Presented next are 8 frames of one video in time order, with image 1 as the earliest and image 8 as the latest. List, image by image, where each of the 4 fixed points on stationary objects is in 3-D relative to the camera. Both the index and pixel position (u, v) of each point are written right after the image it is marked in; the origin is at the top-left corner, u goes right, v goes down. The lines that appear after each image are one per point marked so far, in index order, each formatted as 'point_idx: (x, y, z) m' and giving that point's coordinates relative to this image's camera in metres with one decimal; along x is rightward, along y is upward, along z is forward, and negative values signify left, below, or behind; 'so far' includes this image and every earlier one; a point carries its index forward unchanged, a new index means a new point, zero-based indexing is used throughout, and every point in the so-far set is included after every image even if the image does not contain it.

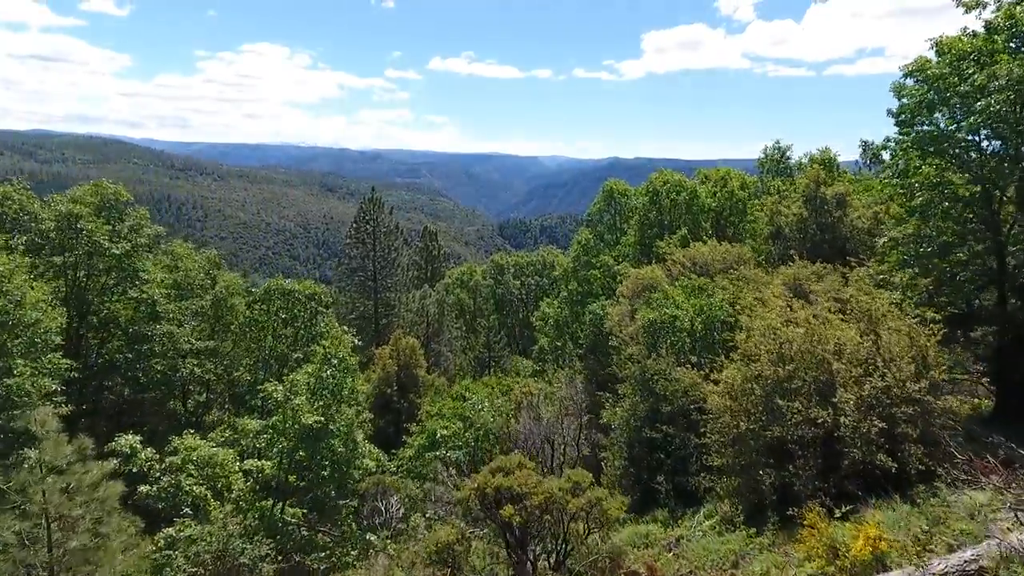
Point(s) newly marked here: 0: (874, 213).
0: (+10.9, +2.2, +18.4) m
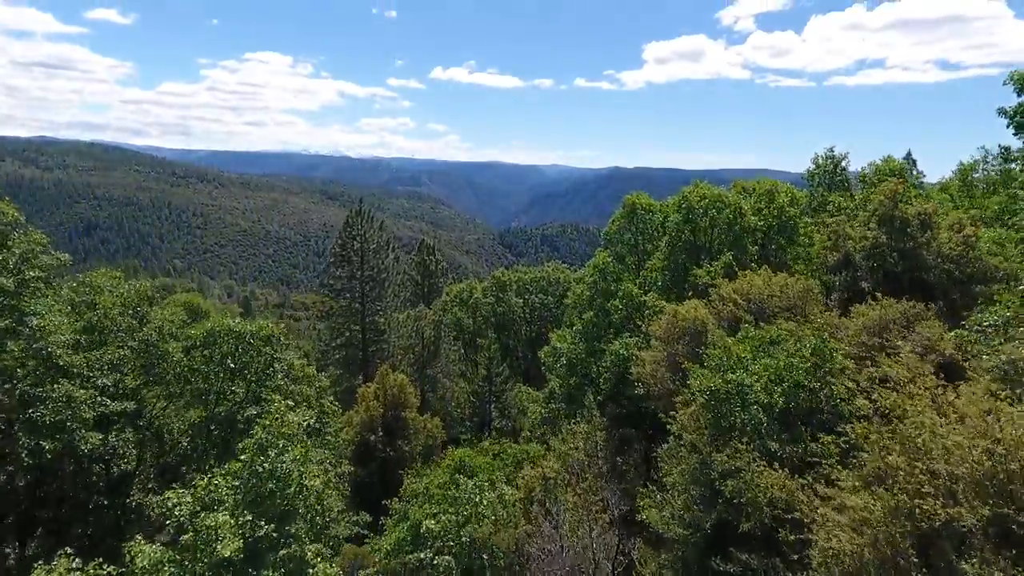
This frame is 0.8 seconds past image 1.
0: (+11.1, +1.2, +14.8) m
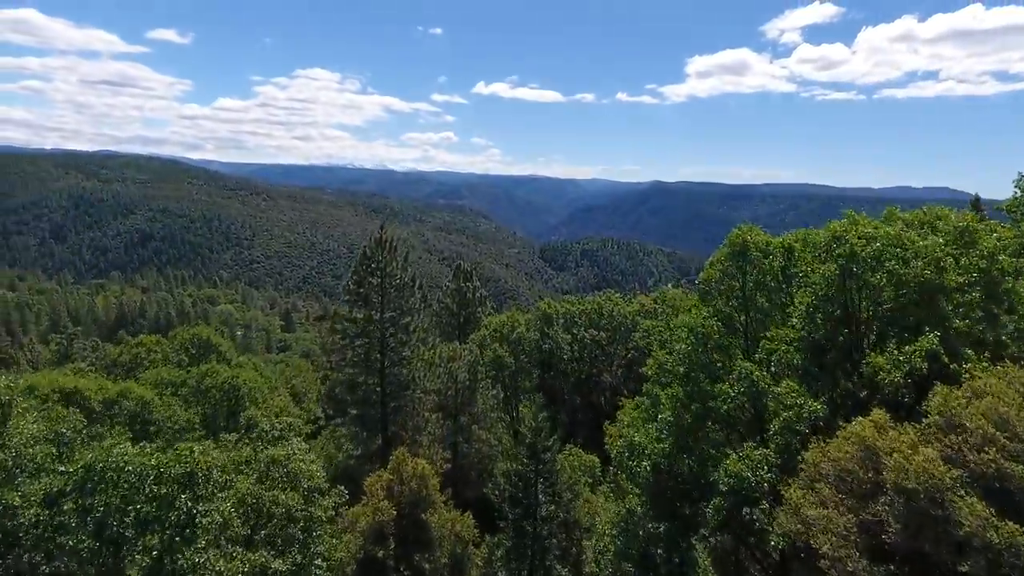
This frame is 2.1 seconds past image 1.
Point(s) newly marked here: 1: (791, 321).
0: (+12.2, -0.6, +8.3) m
1: (+6.3, -0.7, +13.9) m
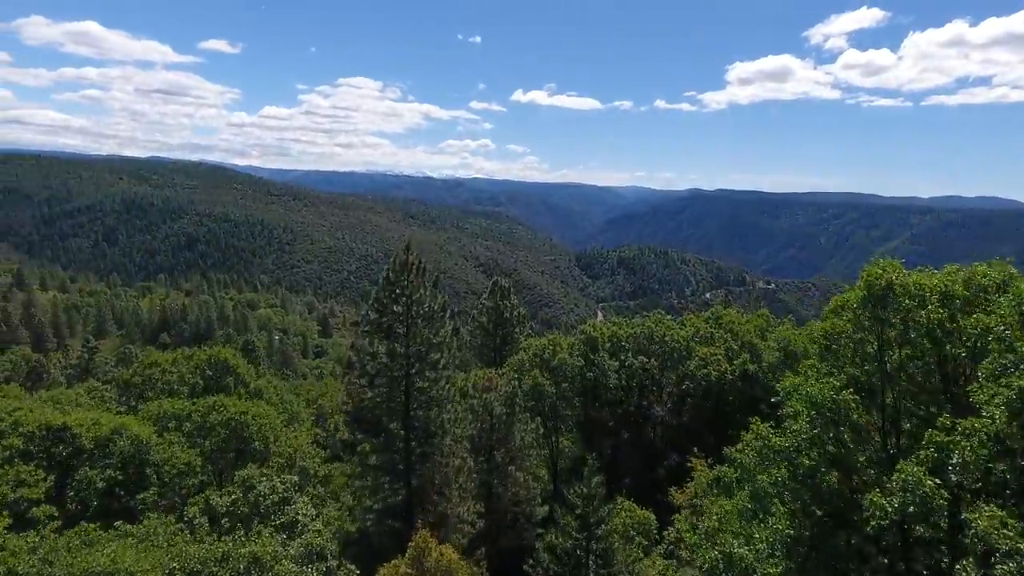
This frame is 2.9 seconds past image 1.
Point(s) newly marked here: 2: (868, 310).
0: (+12.8, -1.7, +3.8) m
1: (+7.3, -1.8, +9.7) m
2: (+6.8, -0.5, +11.4) m
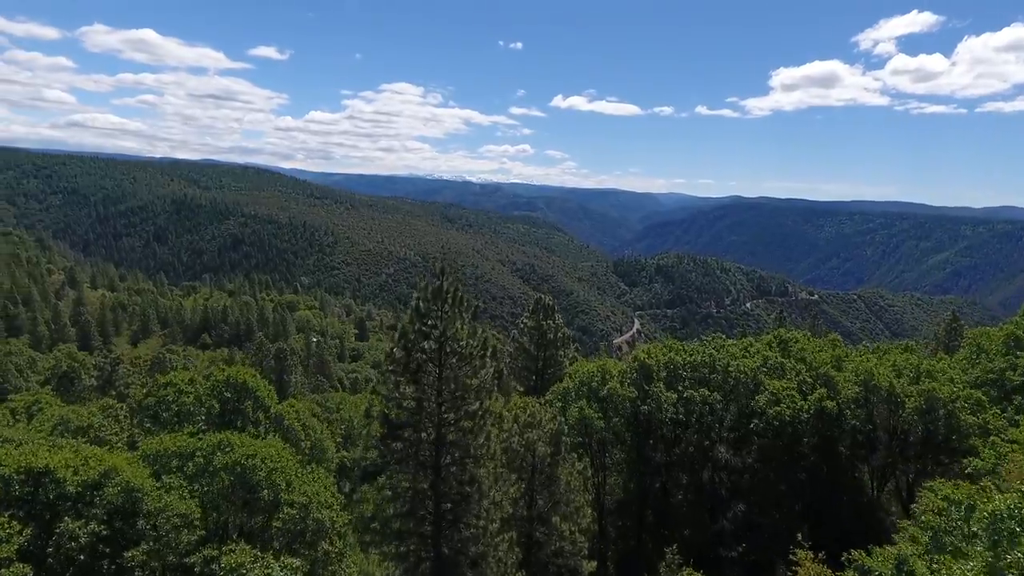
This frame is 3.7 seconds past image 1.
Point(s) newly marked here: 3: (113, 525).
0: (+13.4, -2.8, -0.8) m
1: (+8.1, -2.9, +5.4) m
2: (+7.8, -1.5, +7.2) m
3: (-12.6, -7.5, +19.3) m
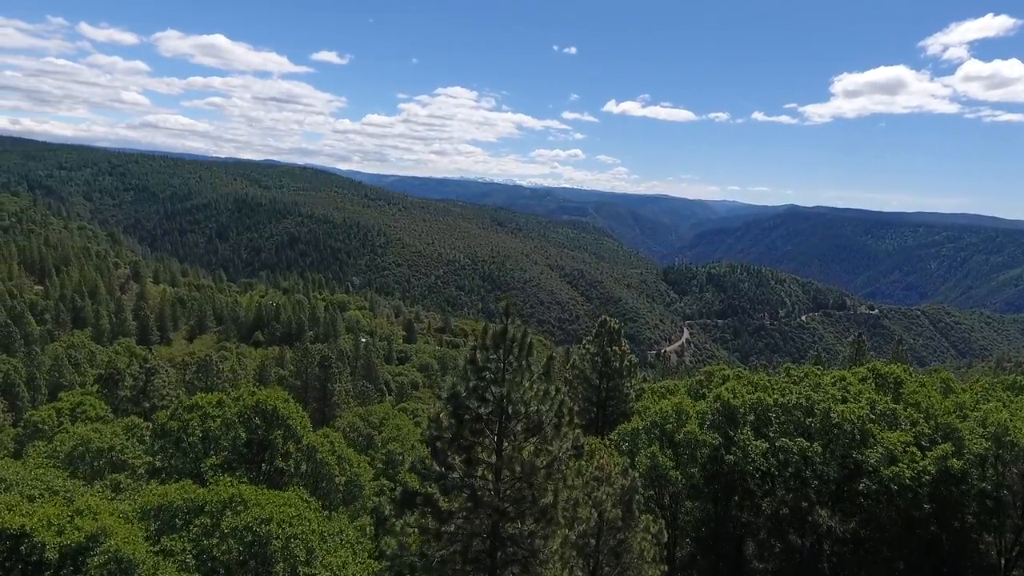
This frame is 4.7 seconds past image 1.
0: (+13.7, -4.1, -6.2) m
1: (+8.9, -4.1, +0.4) m
2: (+8.8, -2.8, +2.2) m
3: (-10.8, -8.2, +15.8) m
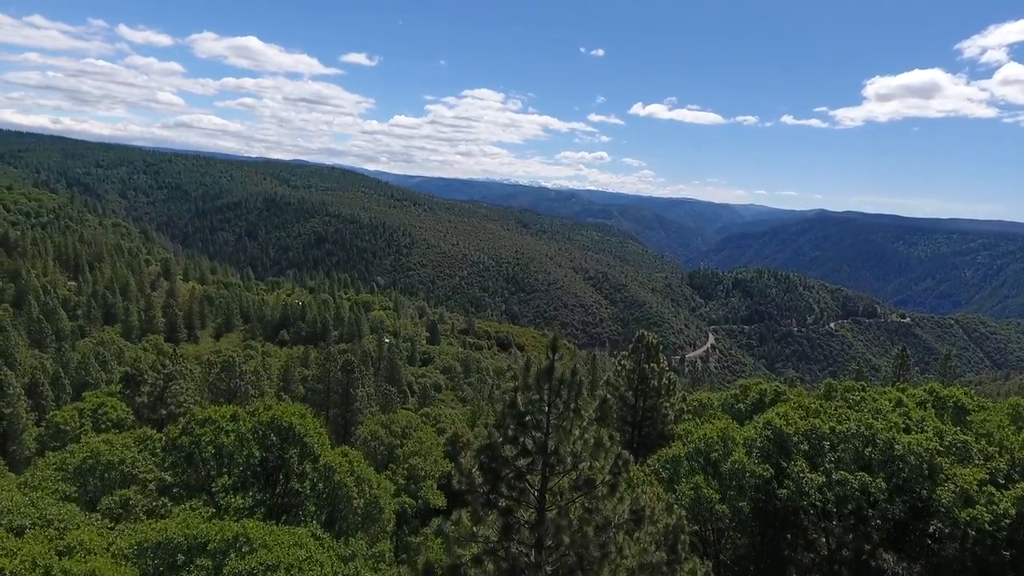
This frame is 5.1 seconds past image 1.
0: (+13.7, -4.8, -8.9) m
1: (+9.3, -4.7, -2.1) m
2: (+9.2, -3.4, -0.3) m
3: (-9.9, -8.6, +14.0) m
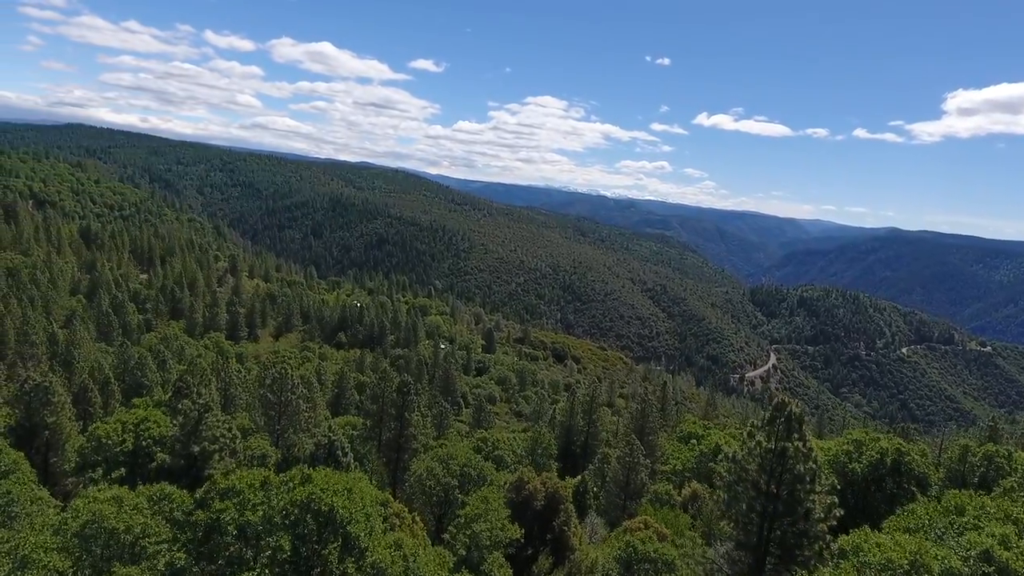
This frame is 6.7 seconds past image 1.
0: (+14.1, -6.9, -17.2) m
1: (+10.3, -6.7, -10.1) m
2: (+10.4, -5.4, -8.3) m
3: (-7.5, -9.9, +7.7) m
